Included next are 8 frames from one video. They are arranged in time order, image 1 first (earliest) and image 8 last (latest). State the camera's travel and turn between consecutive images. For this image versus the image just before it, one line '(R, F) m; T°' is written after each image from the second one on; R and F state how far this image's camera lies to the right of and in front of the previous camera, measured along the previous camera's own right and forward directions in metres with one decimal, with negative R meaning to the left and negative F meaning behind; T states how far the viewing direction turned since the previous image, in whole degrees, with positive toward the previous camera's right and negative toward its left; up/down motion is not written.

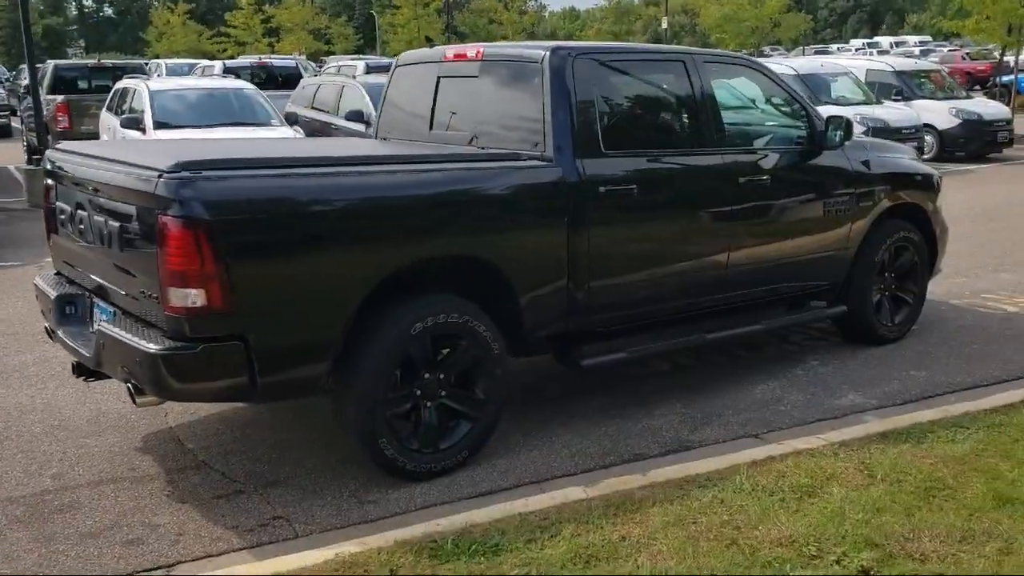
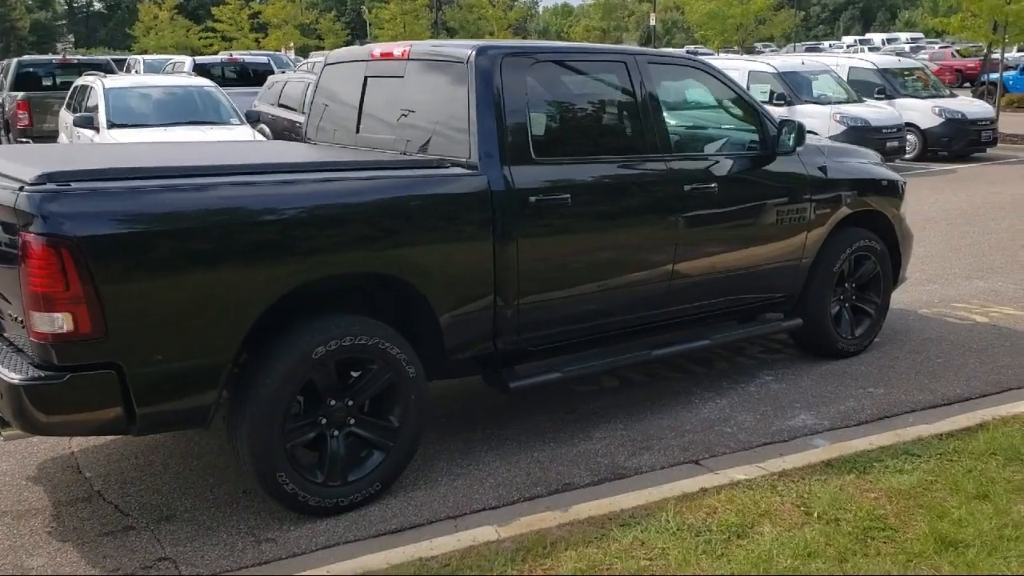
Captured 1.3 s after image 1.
(+0.3, +0.3) m; 0°
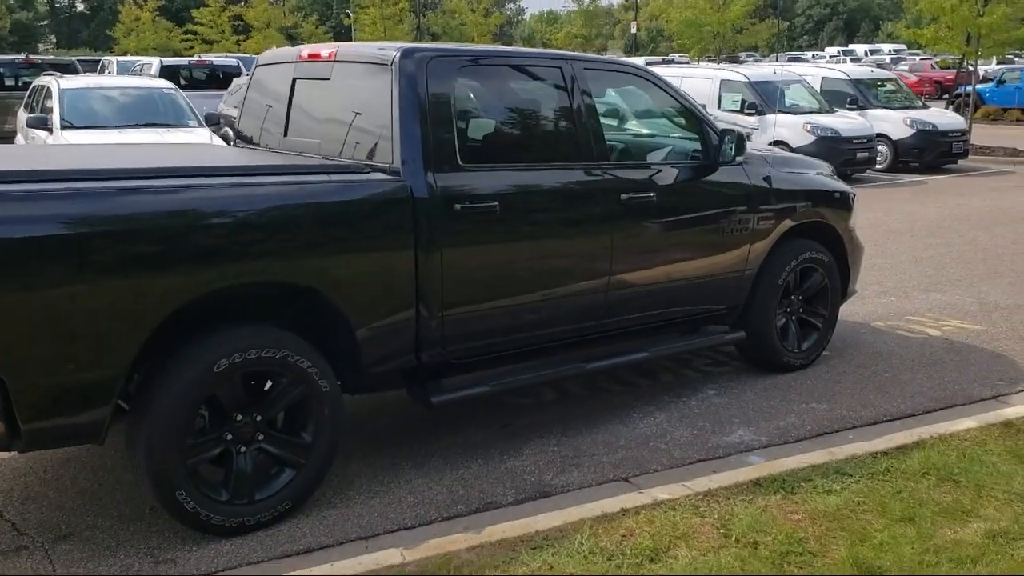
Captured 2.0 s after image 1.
(+0.3, +0.1) m; +1°
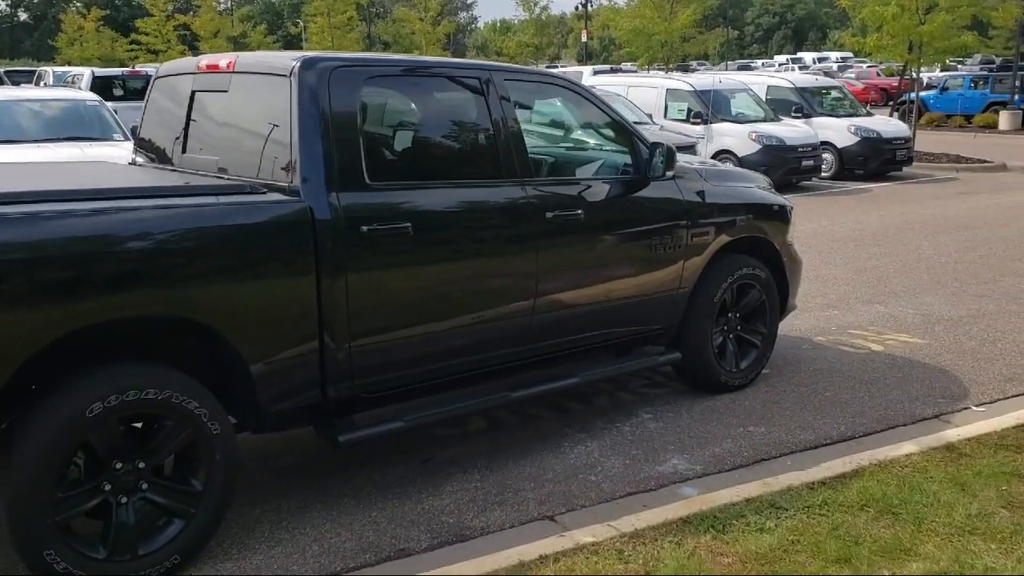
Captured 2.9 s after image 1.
(+0.2, +0.3) m; +3°
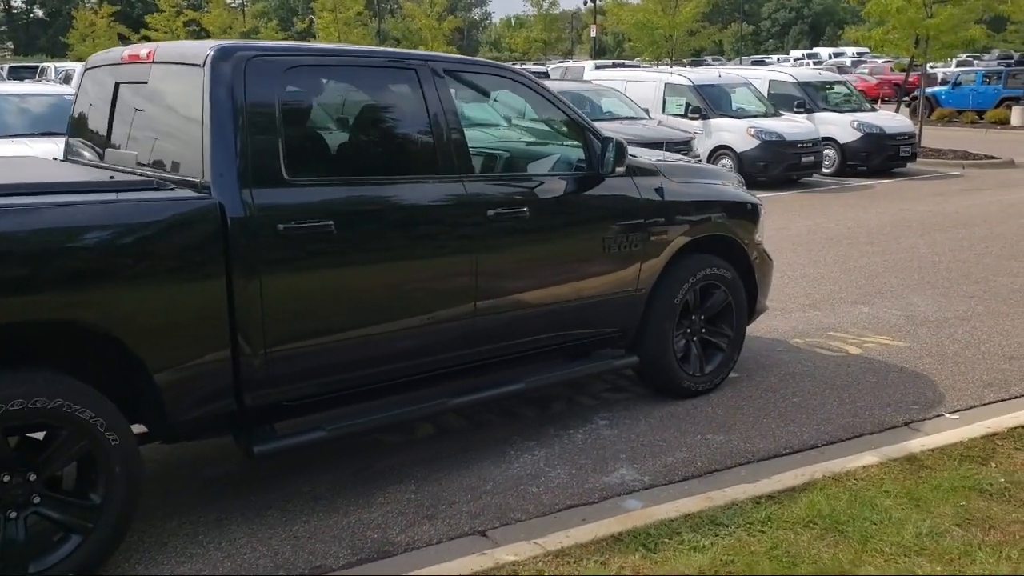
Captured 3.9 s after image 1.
(+0.4, +0.2) m; -1°
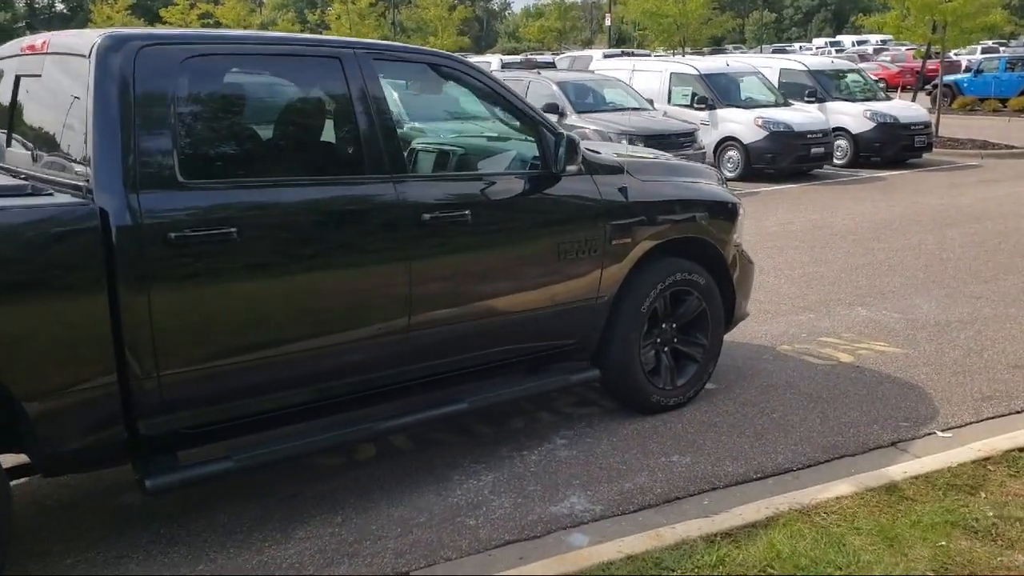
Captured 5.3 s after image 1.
(+0.4, +0.4) m; -1°
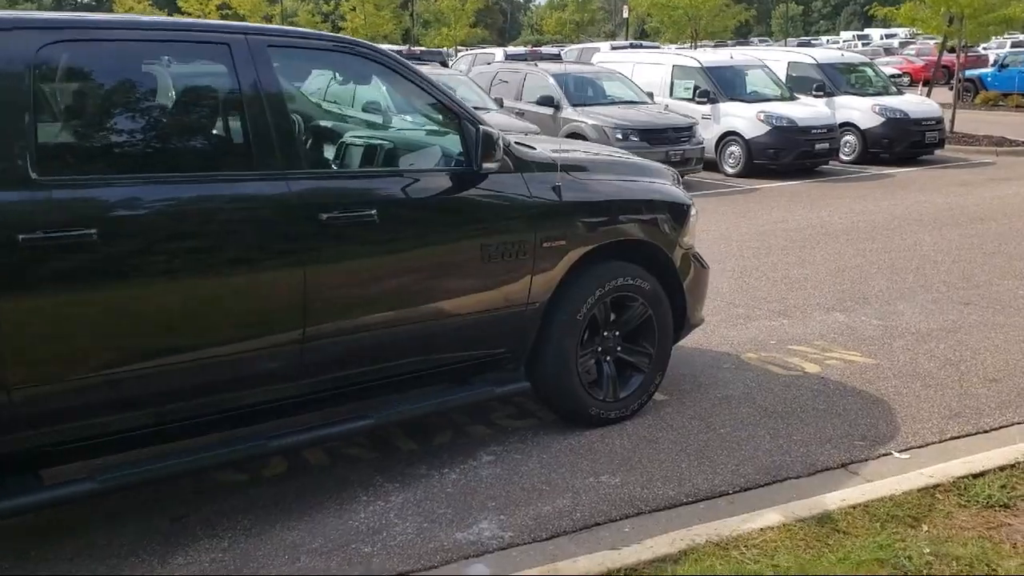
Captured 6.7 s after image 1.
(+0.5, +0.3) m; -1°
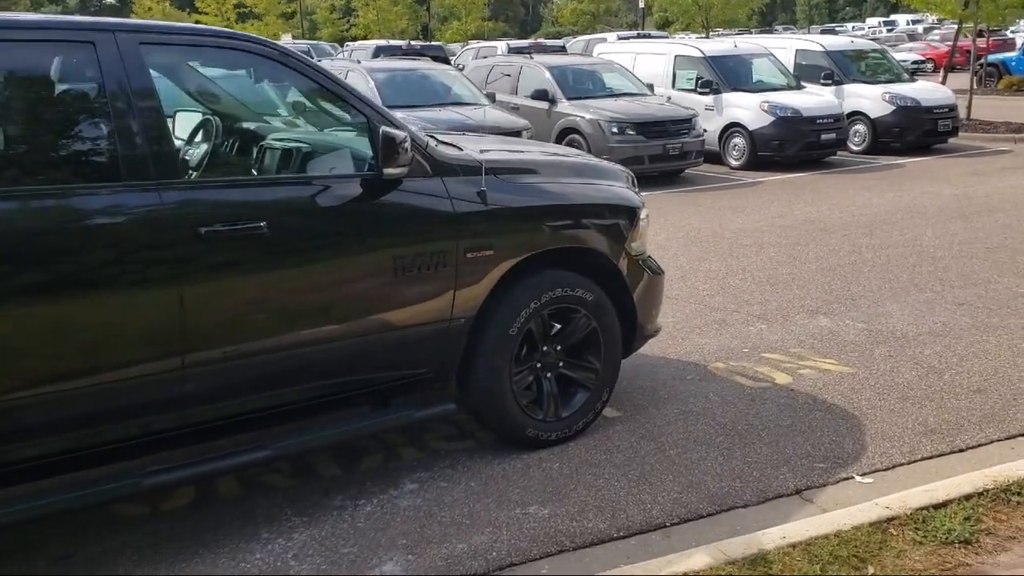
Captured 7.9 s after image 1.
(+0.5, +0.4) m; -2°
